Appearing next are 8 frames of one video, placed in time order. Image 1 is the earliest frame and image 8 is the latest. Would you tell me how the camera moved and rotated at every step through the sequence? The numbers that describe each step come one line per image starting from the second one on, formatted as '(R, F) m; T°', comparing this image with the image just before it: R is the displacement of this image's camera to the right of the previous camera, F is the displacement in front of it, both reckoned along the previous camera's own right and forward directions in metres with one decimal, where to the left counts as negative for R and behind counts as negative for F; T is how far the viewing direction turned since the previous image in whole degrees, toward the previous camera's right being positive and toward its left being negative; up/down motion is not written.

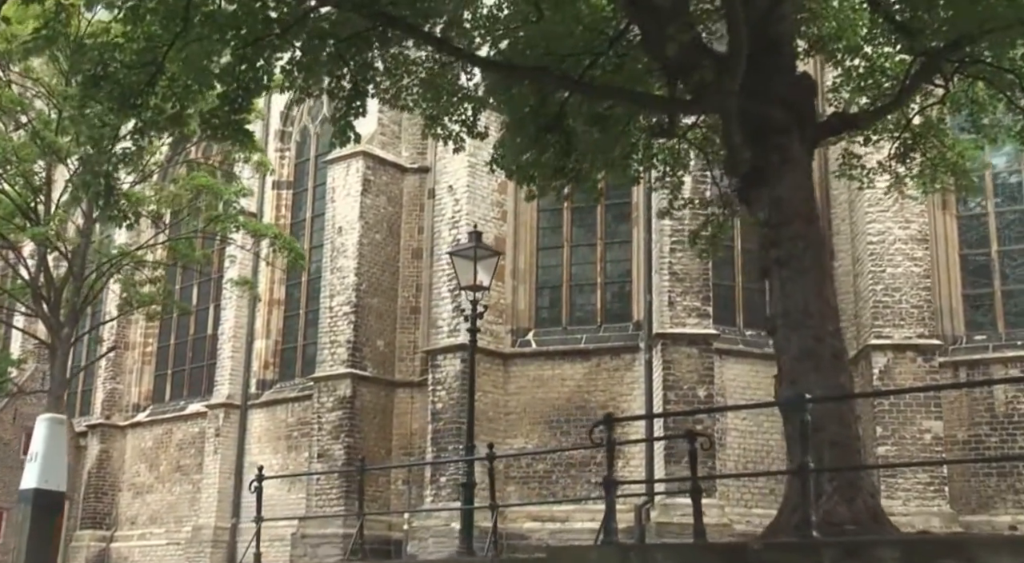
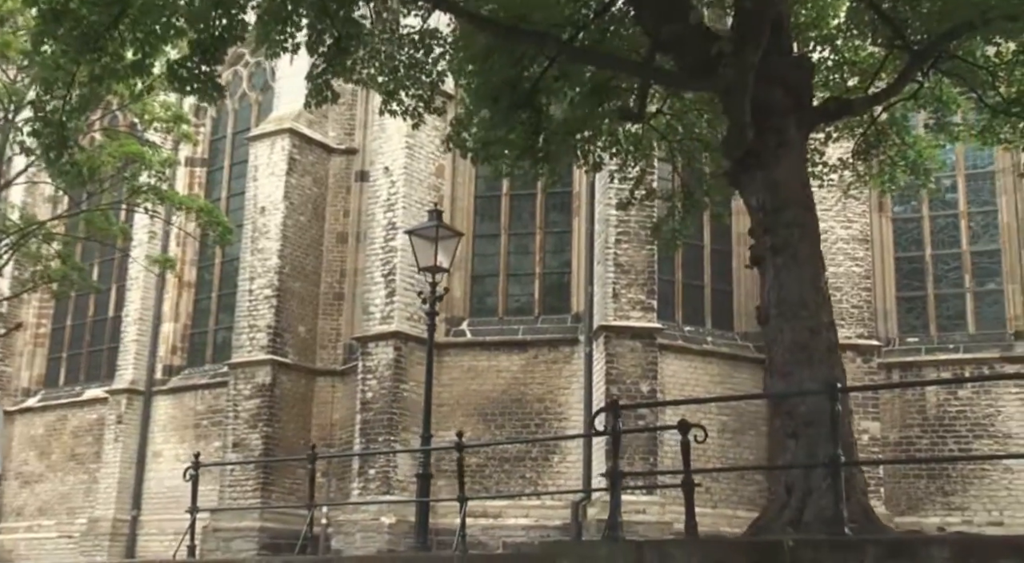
(-0.8, +0.6) m; +6°
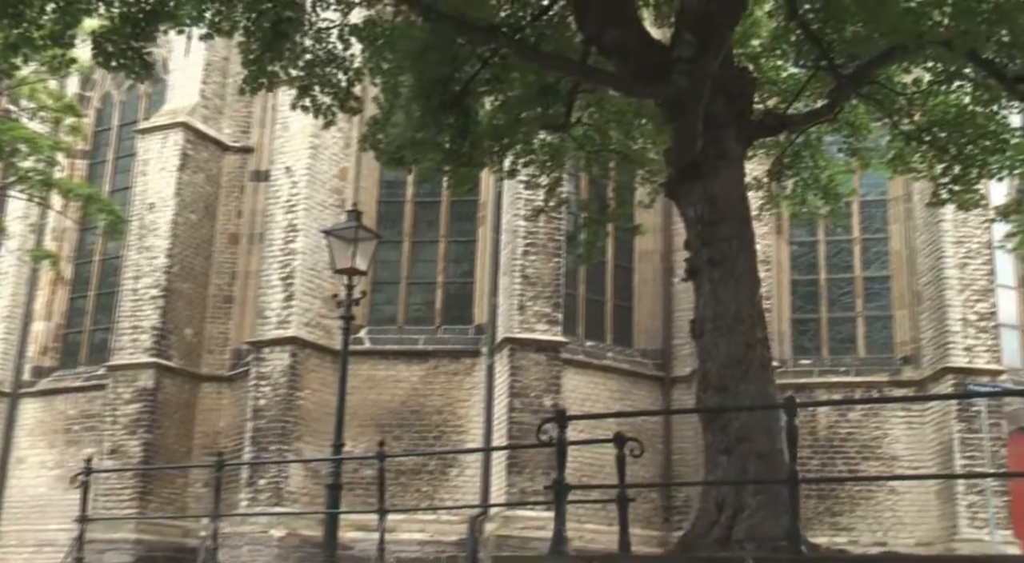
(-0.6, +0.3) m; +6°
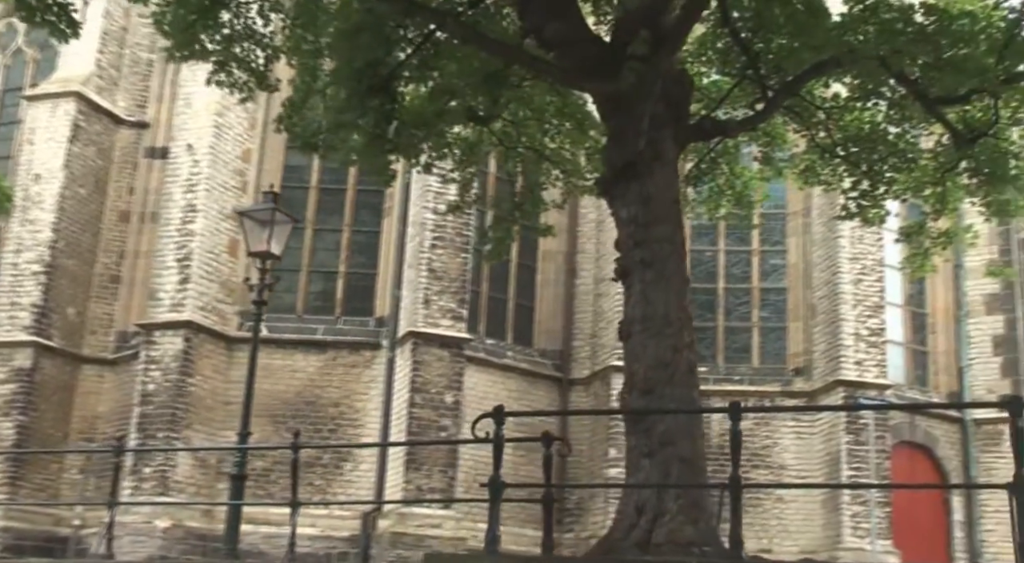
(-0.5, +0.2) m; +6°
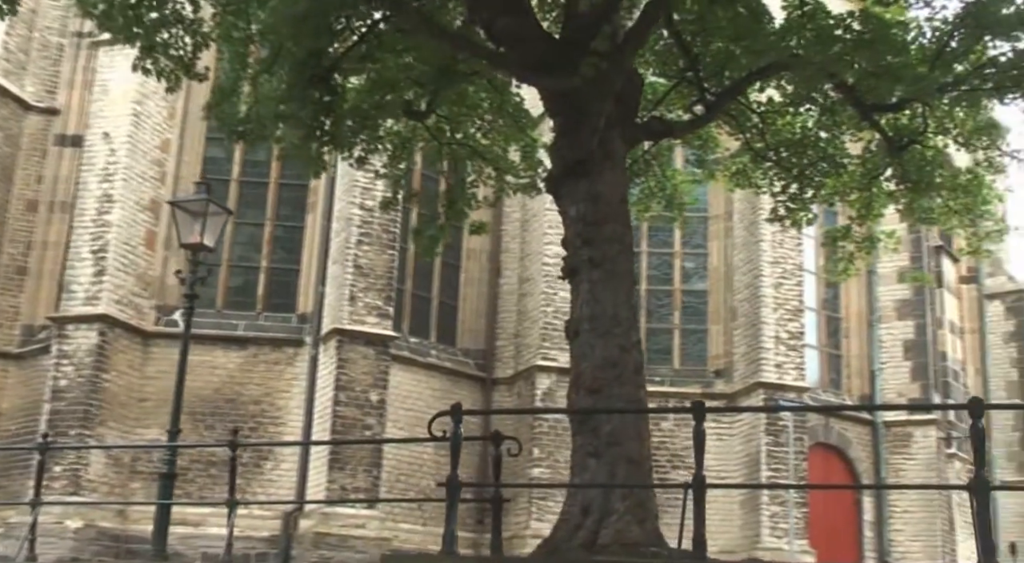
(-0.4, +0.1) m; +5°
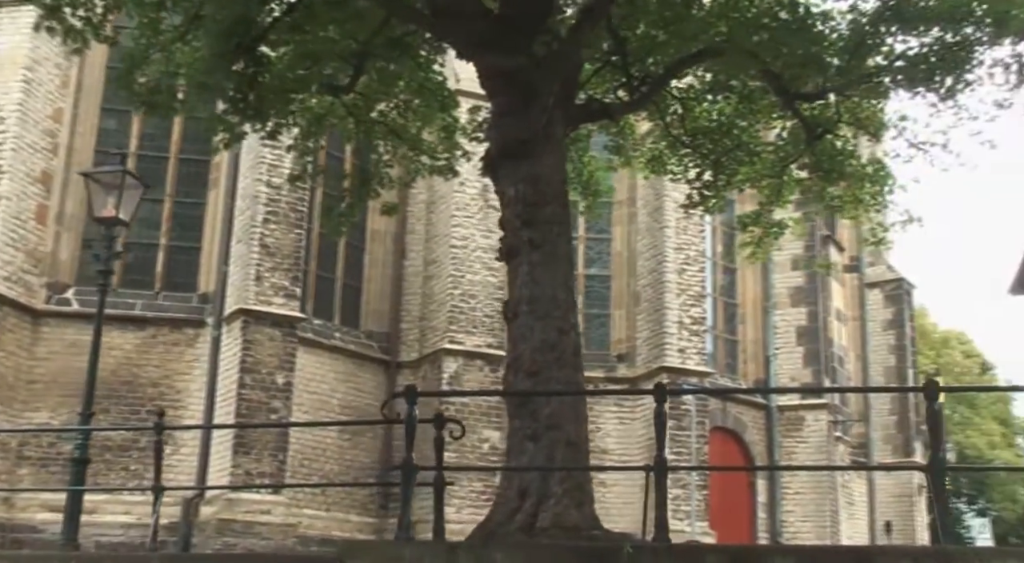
(-0.6, +0.2) m; +6°
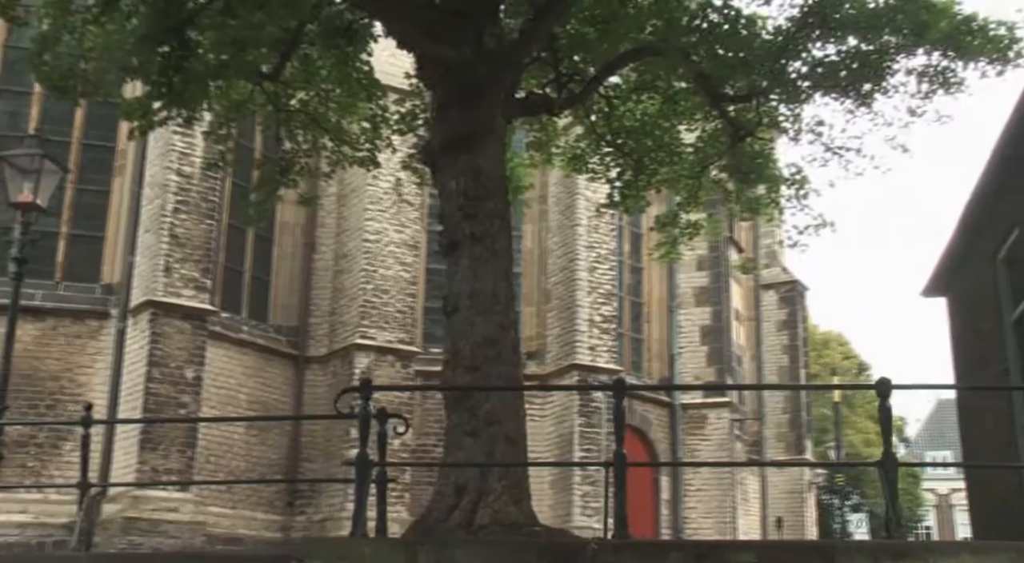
(-0.5, +0.1) m; +6°
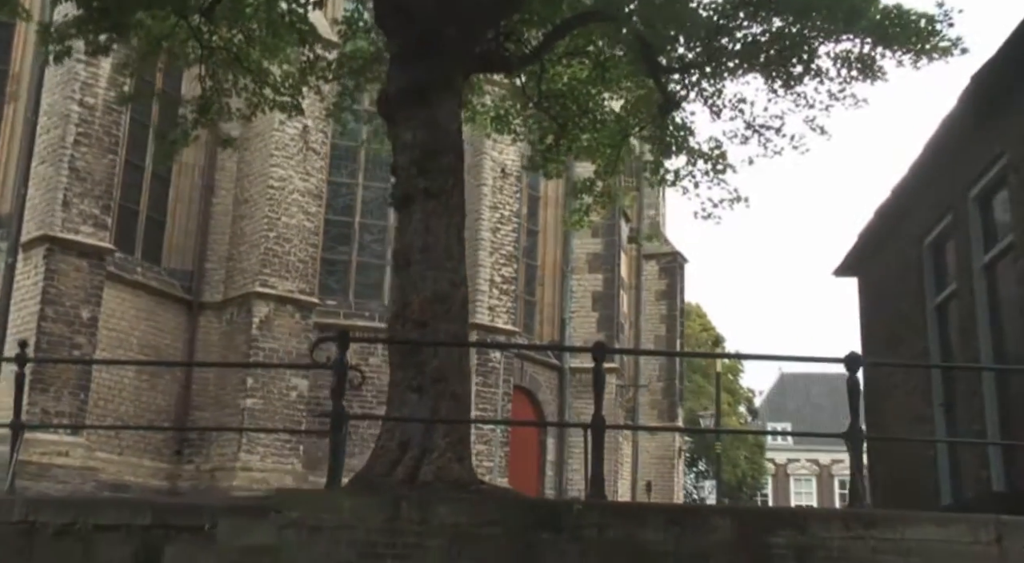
(-0.8, +0.1) m; +7°
